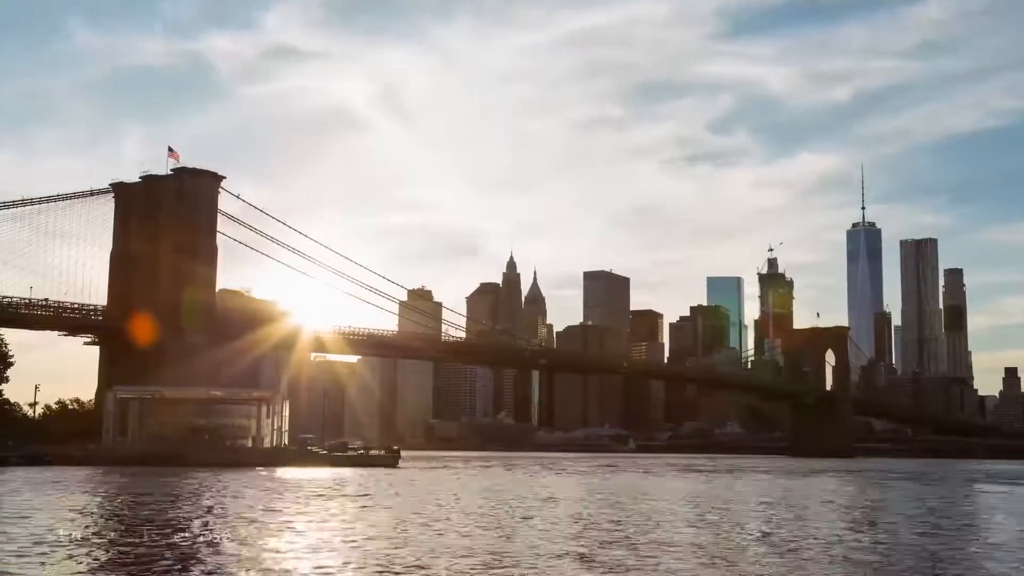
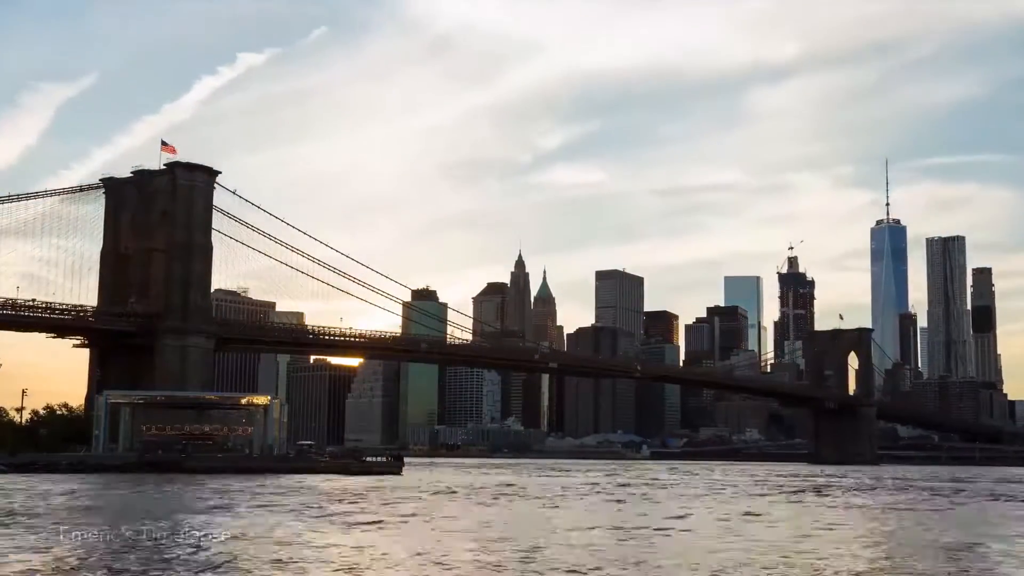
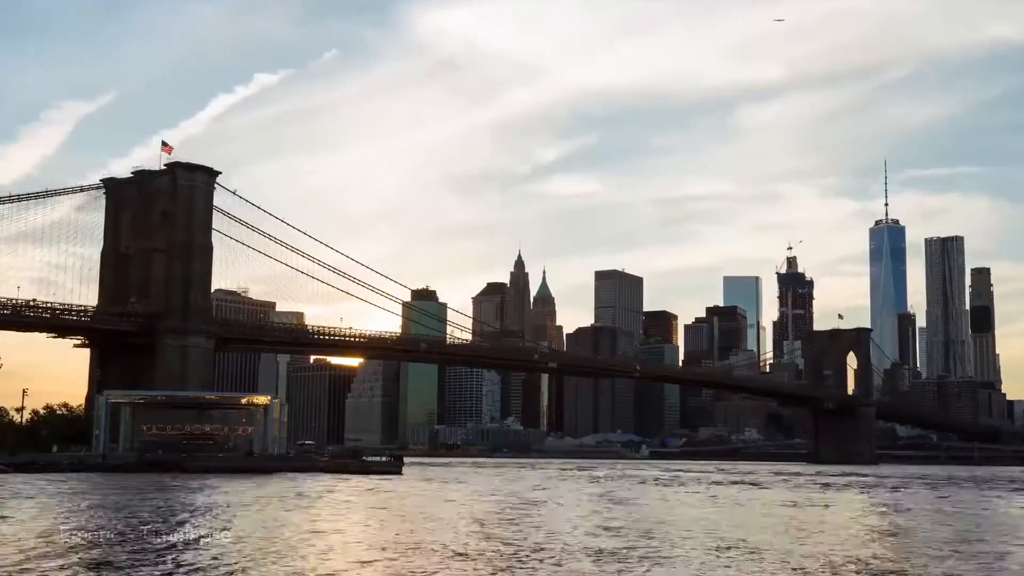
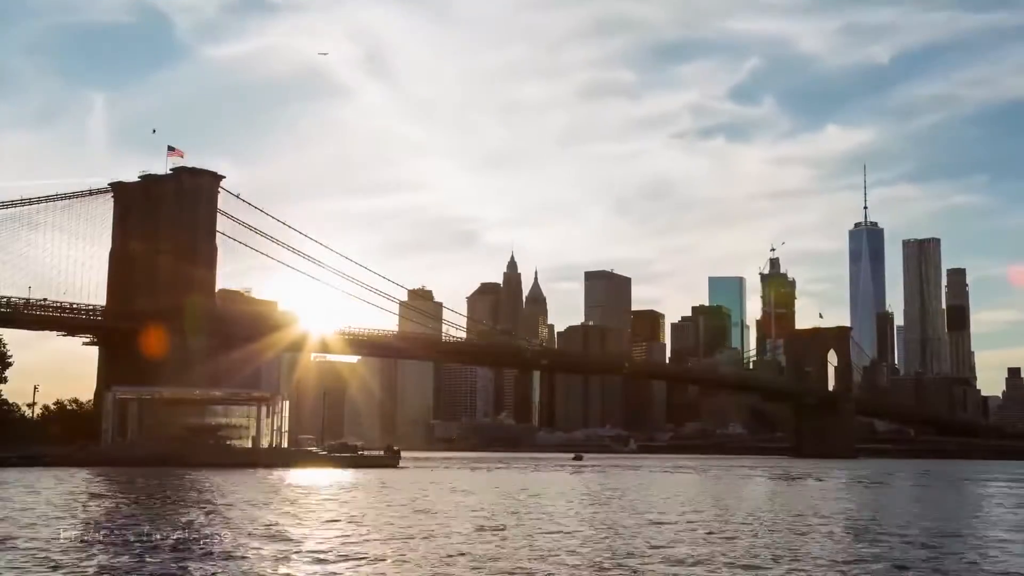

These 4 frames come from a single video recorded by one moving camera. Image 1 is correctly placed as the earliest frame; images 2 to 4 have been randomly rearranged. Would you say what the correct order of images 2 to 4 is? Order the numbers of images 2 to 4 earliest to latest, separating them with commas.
4, 3, 2
